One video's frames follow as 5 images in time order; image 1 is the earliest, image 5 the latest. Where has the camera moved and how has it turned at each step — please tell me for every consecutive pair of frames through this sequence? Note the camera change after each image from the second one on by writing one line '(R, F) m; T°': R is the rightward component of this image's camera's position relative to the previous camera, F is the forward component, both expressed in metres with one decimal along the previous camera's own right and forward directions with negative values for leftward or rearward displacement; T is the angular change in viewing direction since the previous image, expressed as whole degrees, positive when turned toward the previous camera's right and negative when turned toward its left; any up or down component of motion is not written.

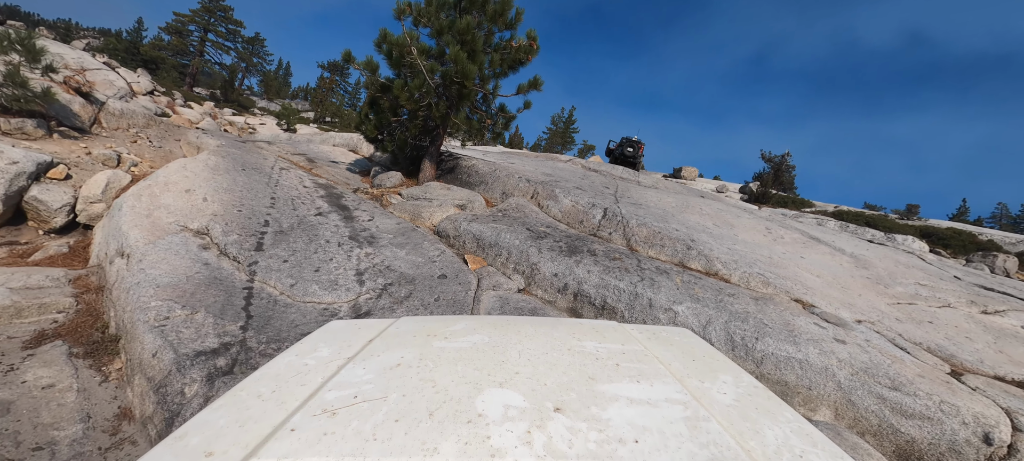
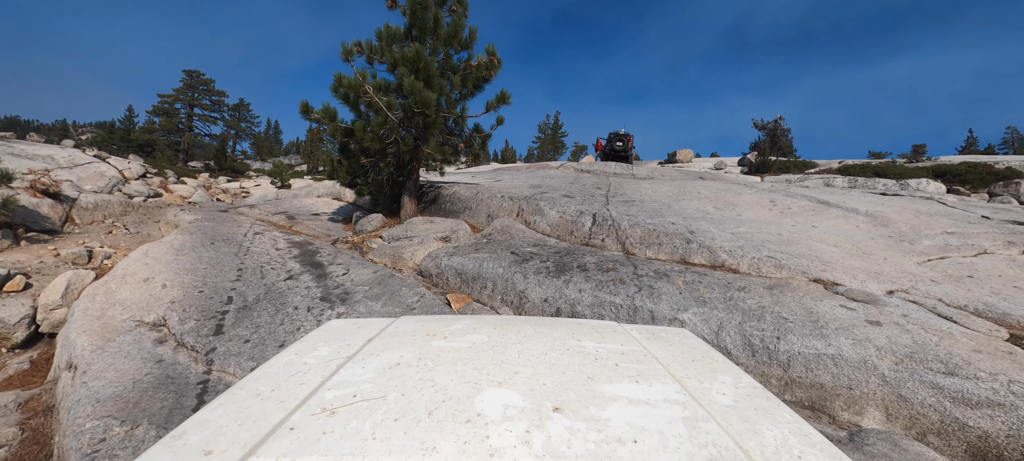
(+0.3, +0.3) m; -1°
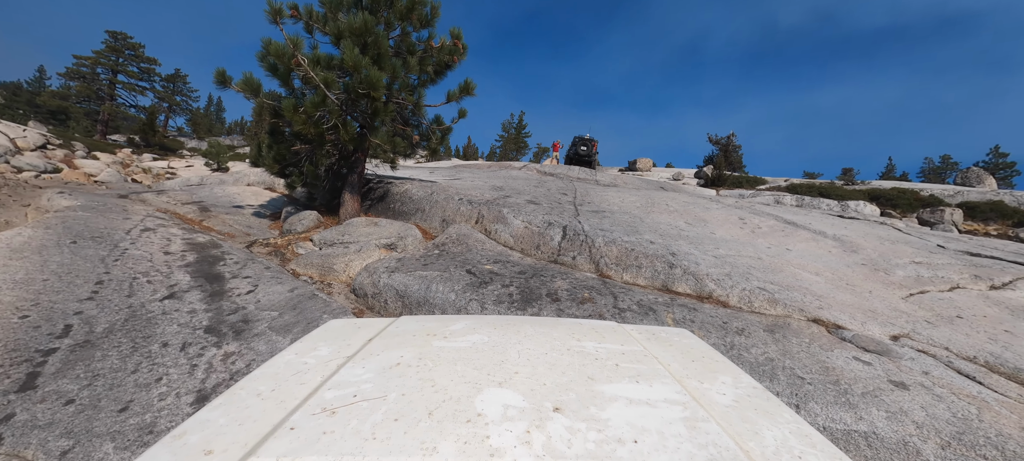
(0.0, +0.7) m; +6°
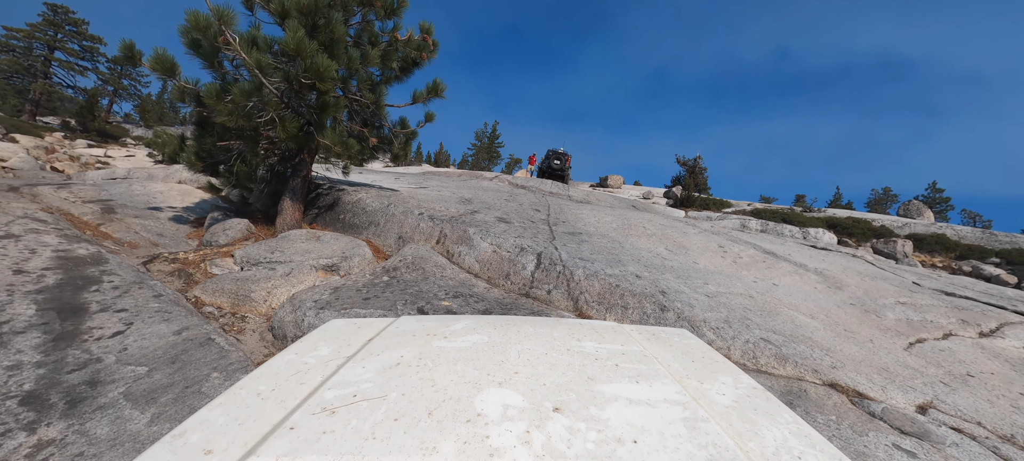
(0.0, +0.6) m; +5°
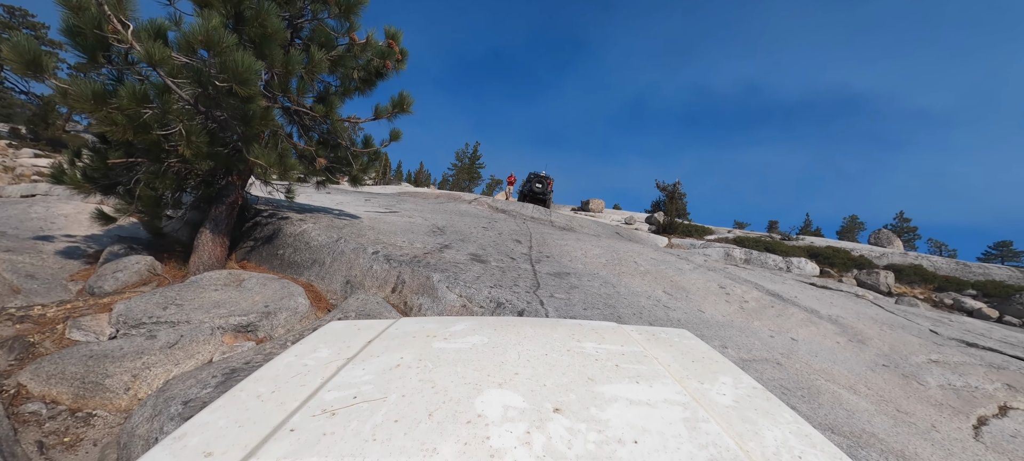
(0.0, +0.8) m; +3°
